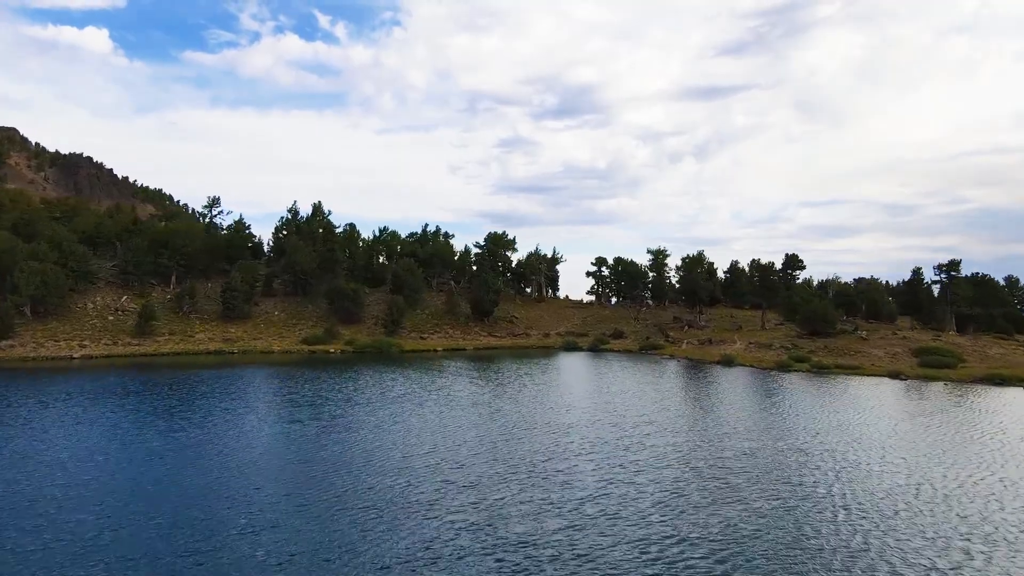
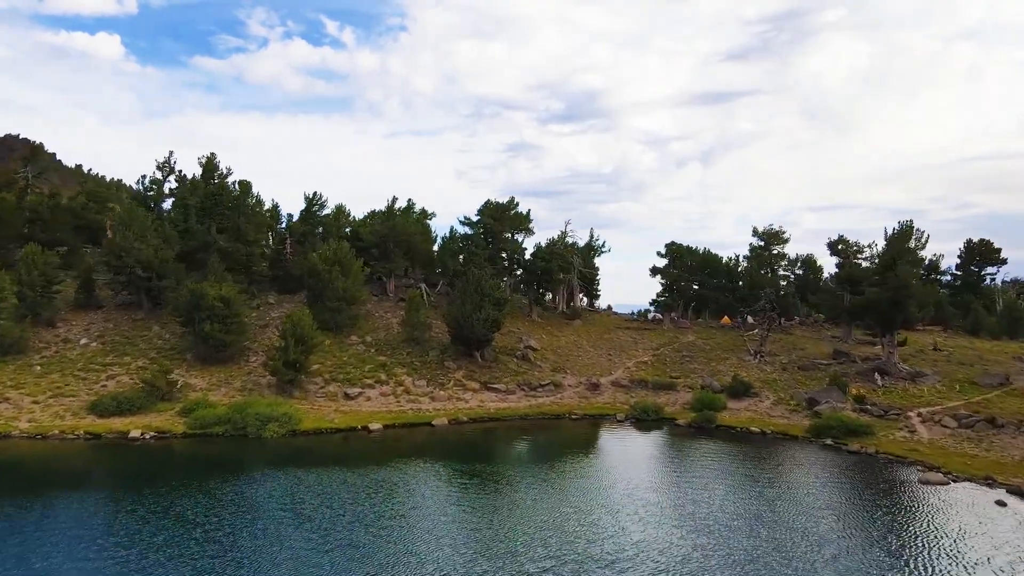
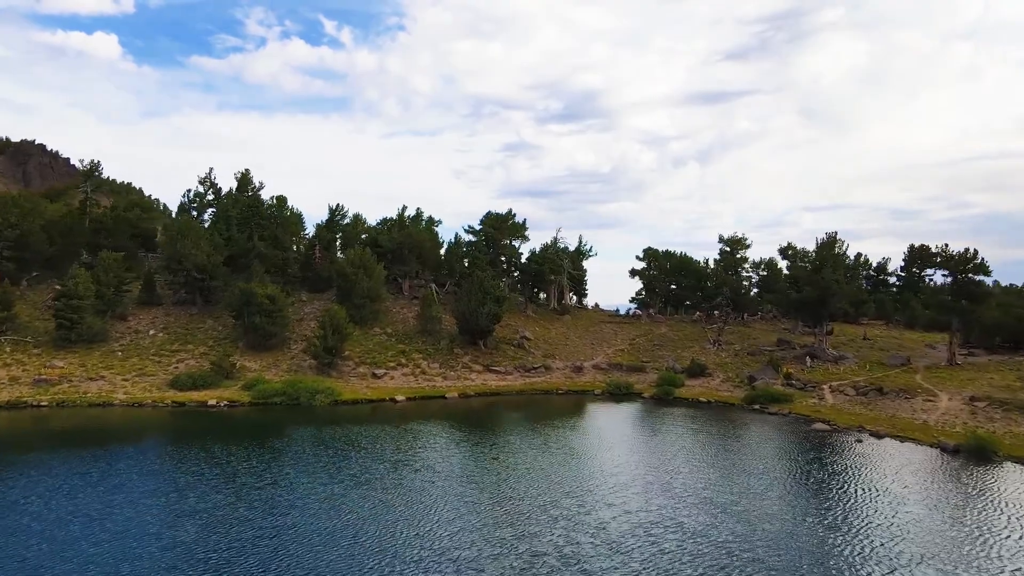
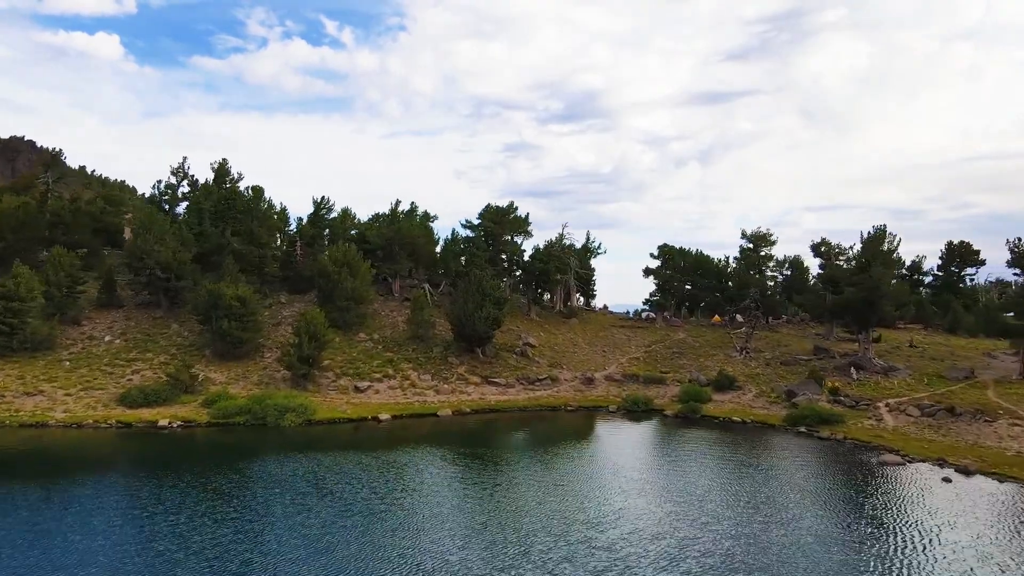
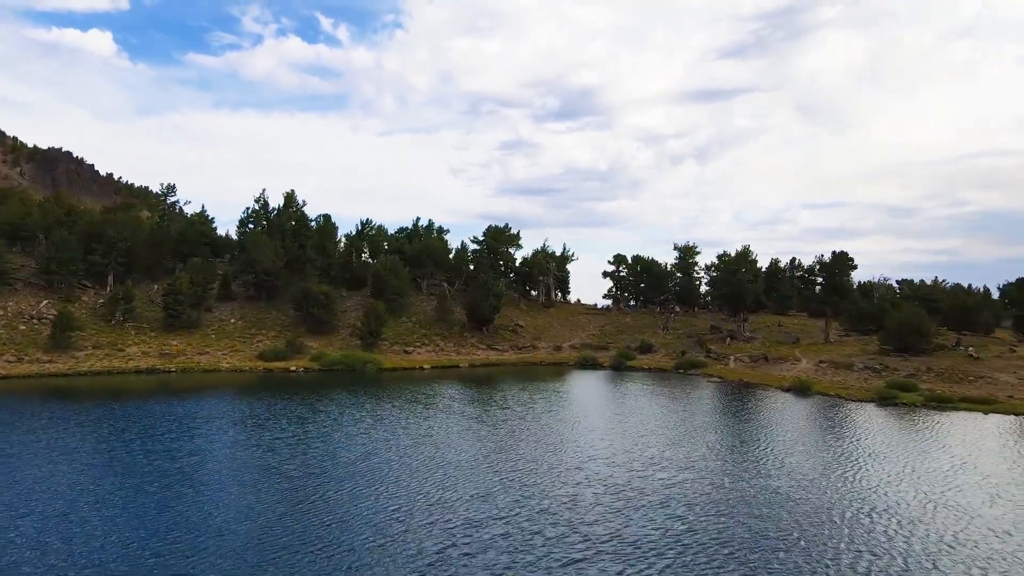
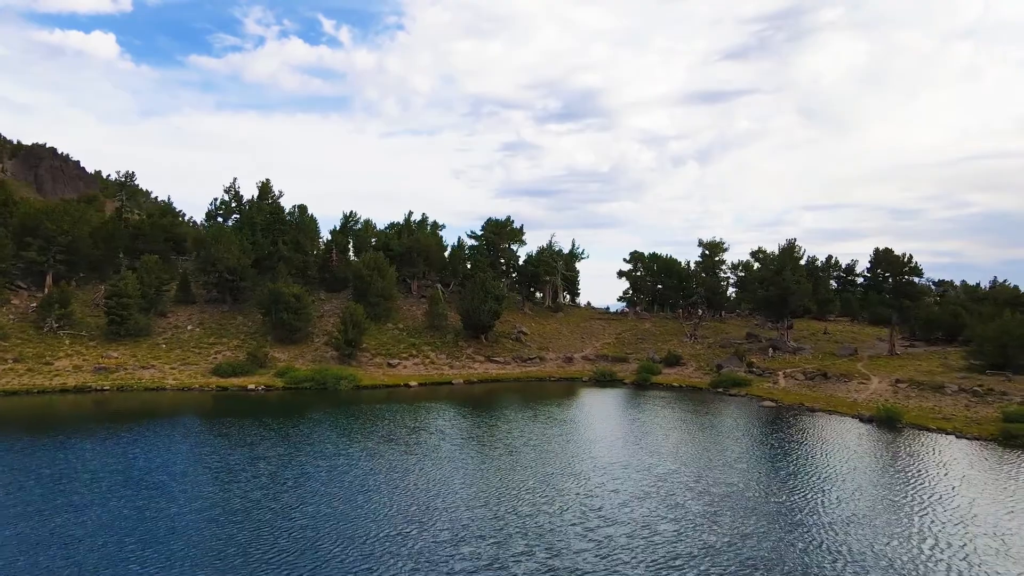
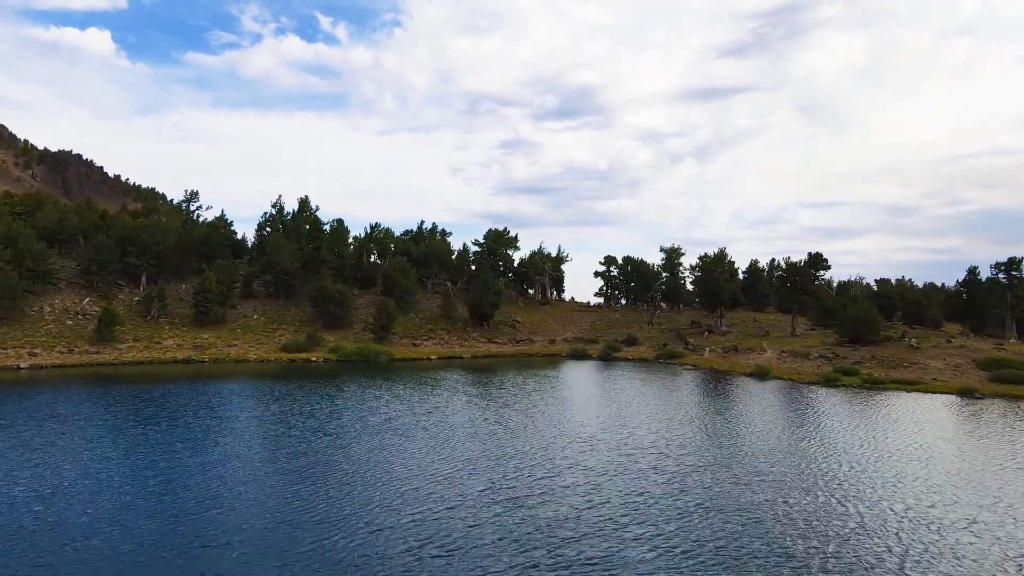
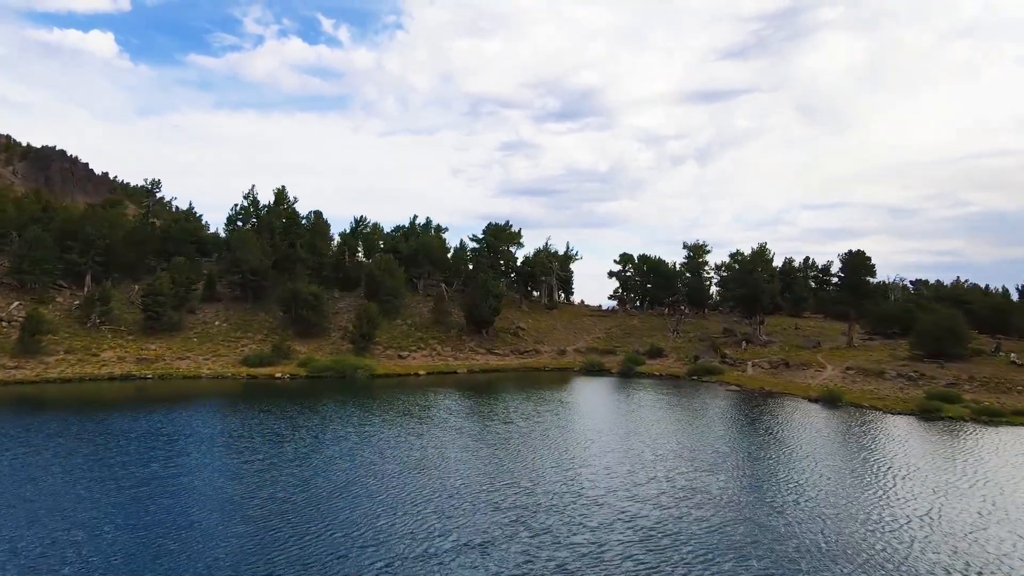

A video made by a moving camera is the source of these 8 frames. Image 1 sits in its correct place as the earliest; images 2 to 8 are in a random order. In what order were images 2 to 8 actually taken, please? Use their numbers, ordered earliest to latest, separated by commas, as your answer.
7, 5, 8, 6, 3, 4, 2
